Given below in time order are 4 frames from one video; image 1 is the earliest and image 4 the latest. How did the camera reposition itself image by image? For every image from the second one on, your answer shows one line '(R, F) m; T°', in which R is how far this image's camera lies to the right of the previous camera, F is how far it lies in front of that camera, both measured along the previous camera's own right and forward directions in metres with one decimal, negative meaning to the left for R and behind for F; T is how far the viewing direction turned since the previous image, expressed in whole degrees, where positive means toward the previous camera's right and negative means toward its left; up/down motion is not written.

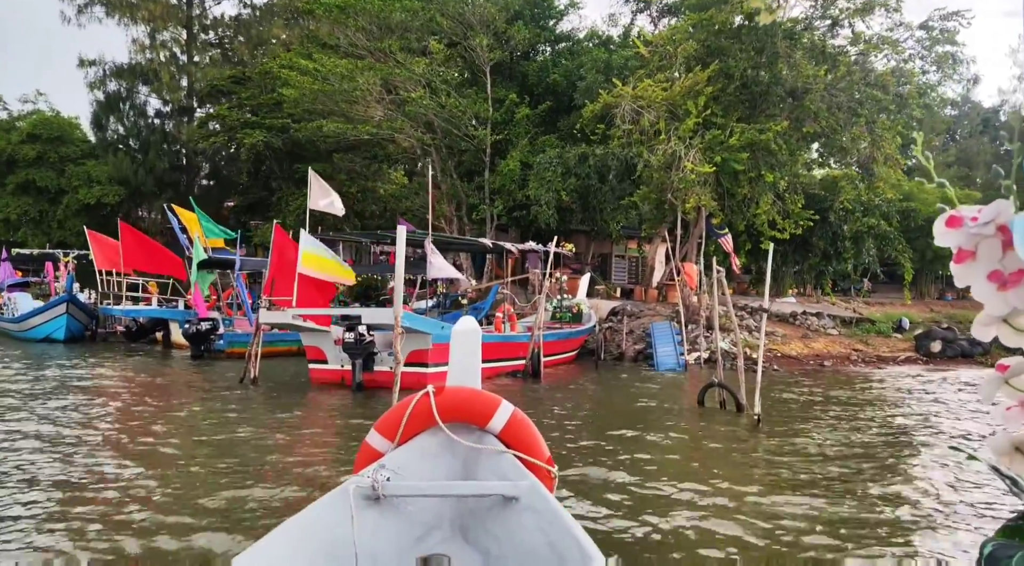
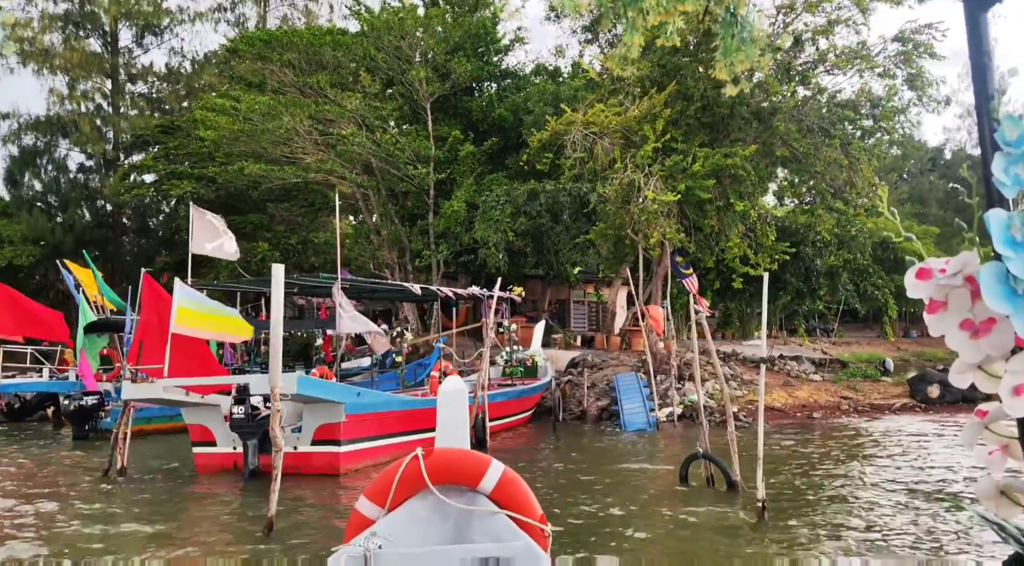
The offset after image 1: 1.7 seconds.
(+0.4, +2.4) m; +3°
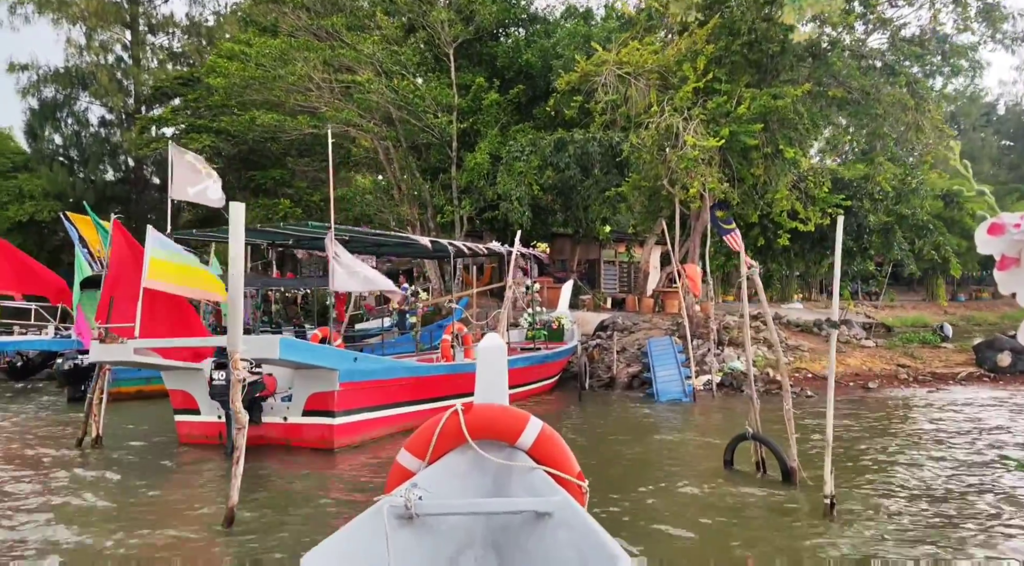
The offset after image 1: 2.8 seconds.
(+0.2, +1.3) m; -2°
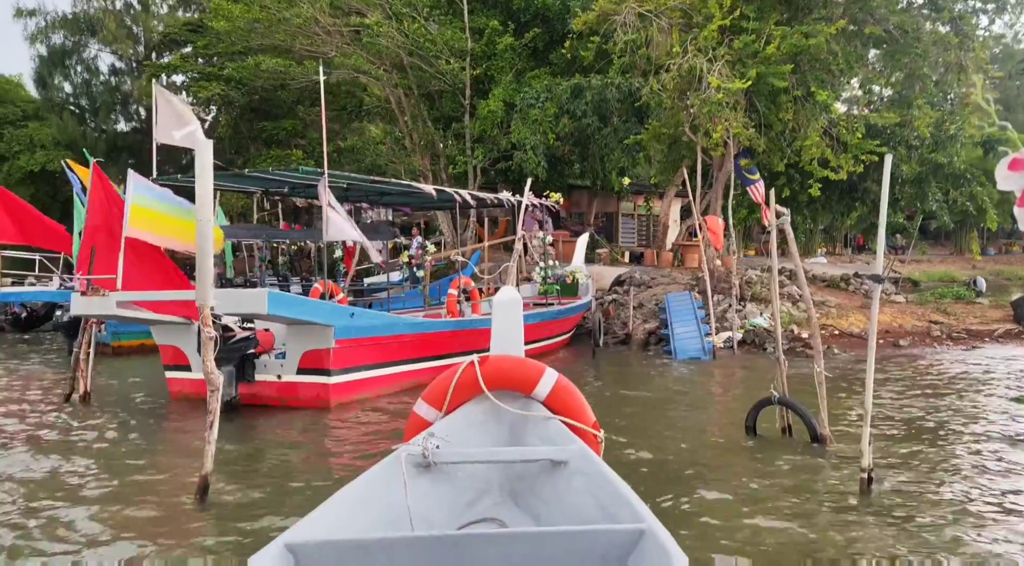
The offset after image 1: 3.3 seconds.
(+0.1, +0.6) m; -1°
